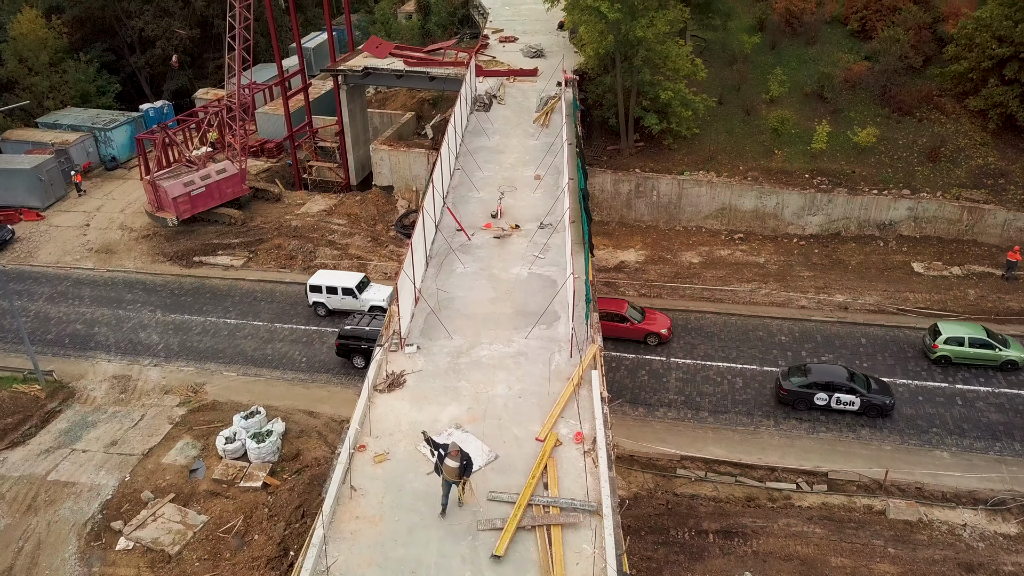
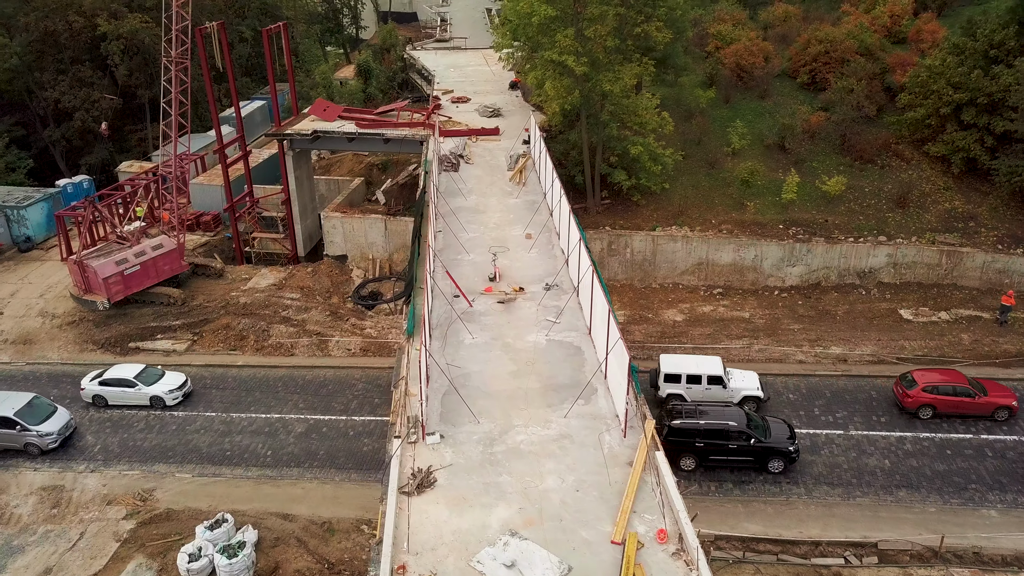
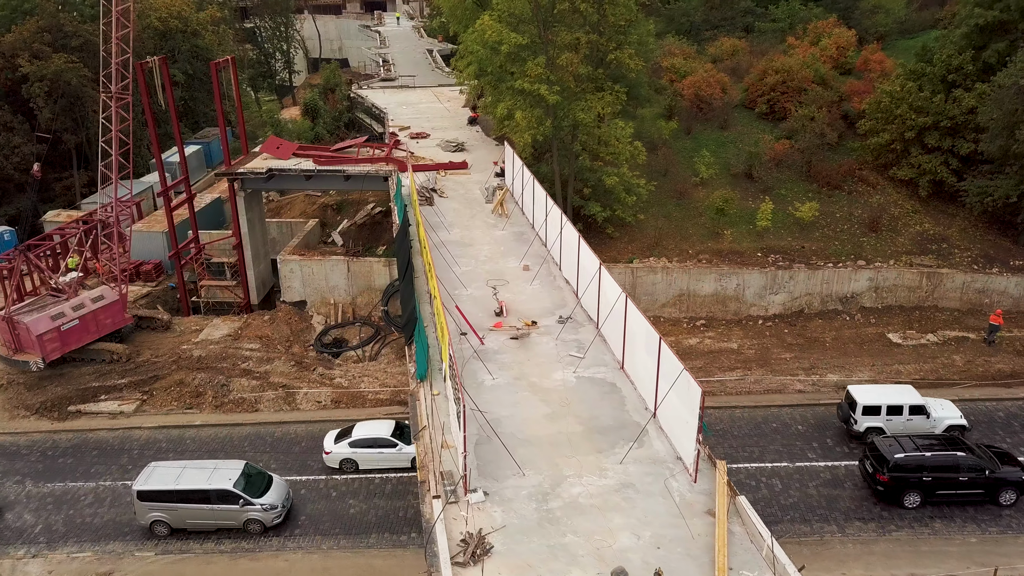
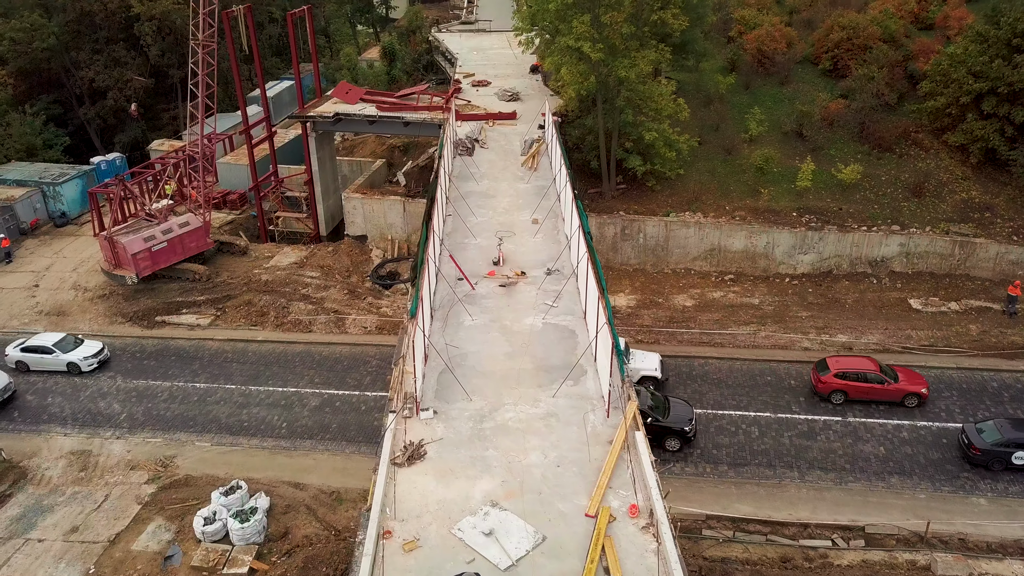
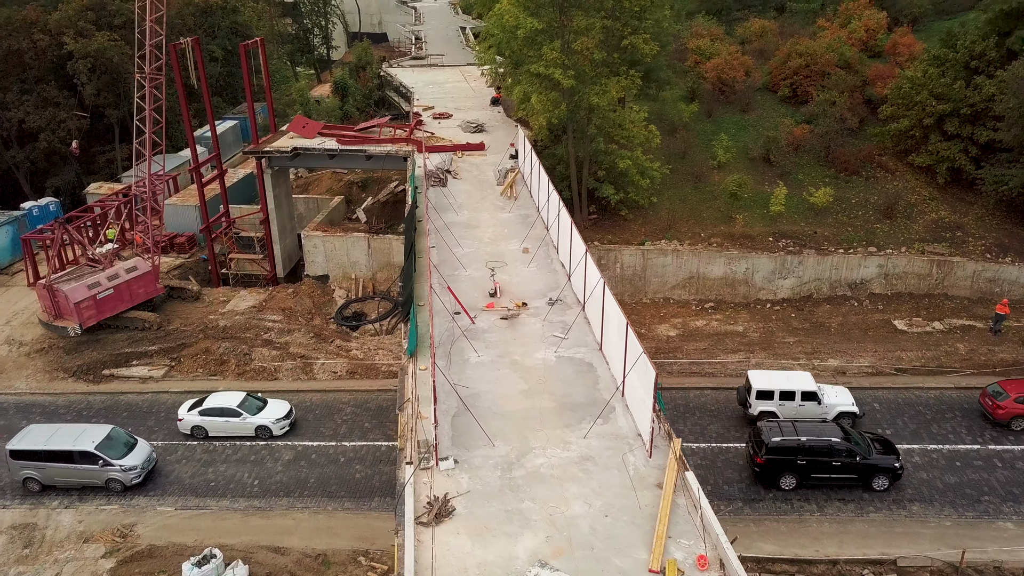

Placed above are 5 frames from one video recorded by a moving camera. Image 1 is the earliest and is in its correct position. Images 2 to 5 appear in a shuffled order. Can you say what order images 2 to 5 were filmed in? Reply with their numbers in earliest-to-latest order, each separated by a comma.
4, 2, 5, 3
